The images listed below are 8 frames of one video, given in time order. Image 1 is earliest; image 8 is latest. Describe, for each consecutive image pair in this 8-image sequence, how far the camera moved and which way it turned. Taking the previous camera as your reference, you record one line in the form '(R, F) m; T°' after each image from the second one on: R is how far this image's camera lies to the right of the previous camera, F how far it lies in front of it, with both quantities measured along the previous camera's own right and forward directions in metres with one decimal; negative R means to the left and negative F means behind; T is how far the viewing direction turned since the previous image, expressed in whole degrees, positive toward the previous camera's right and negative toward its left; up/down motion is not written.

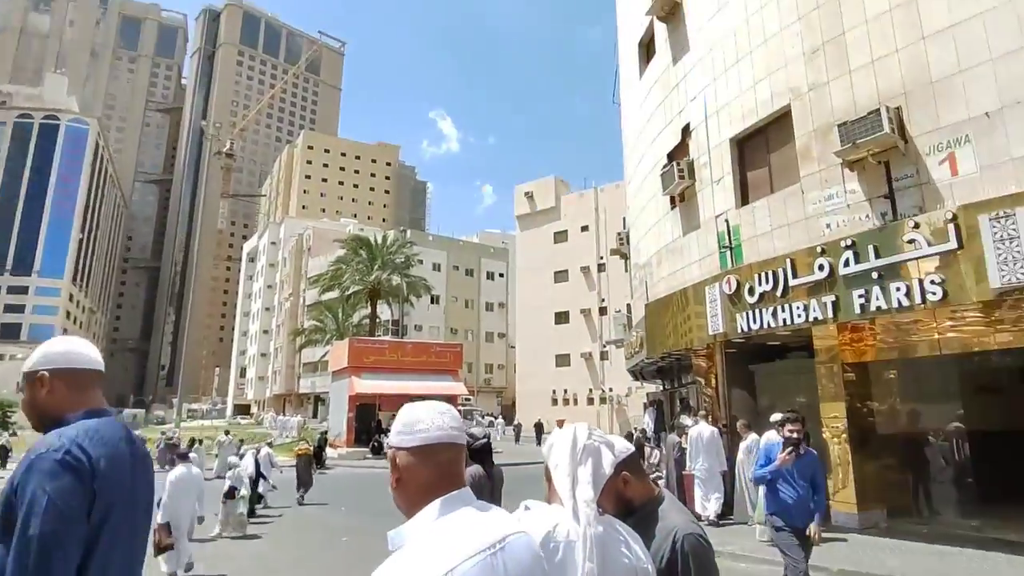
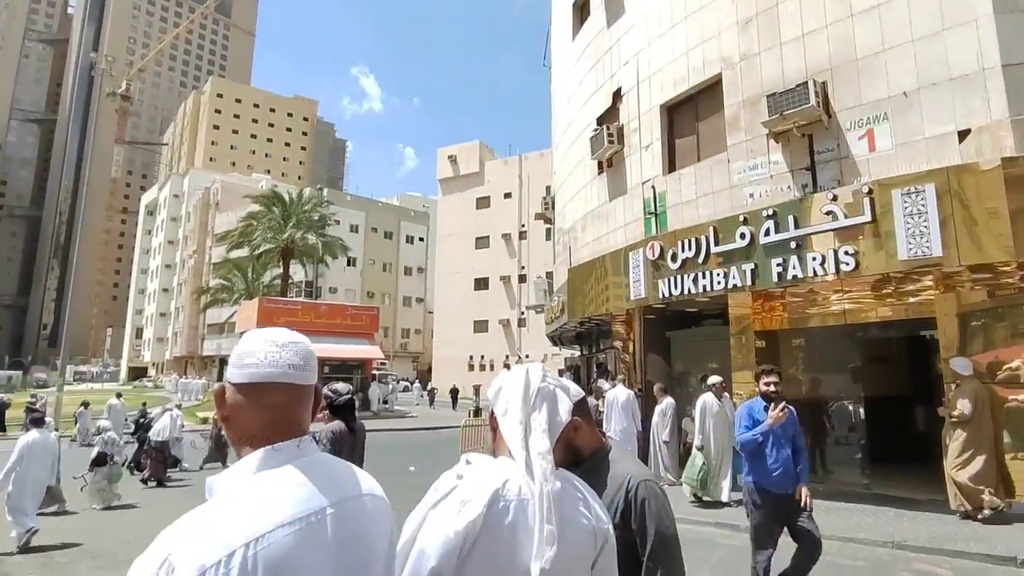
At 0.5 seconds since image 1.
(-0.1, +0.4) m; +7°
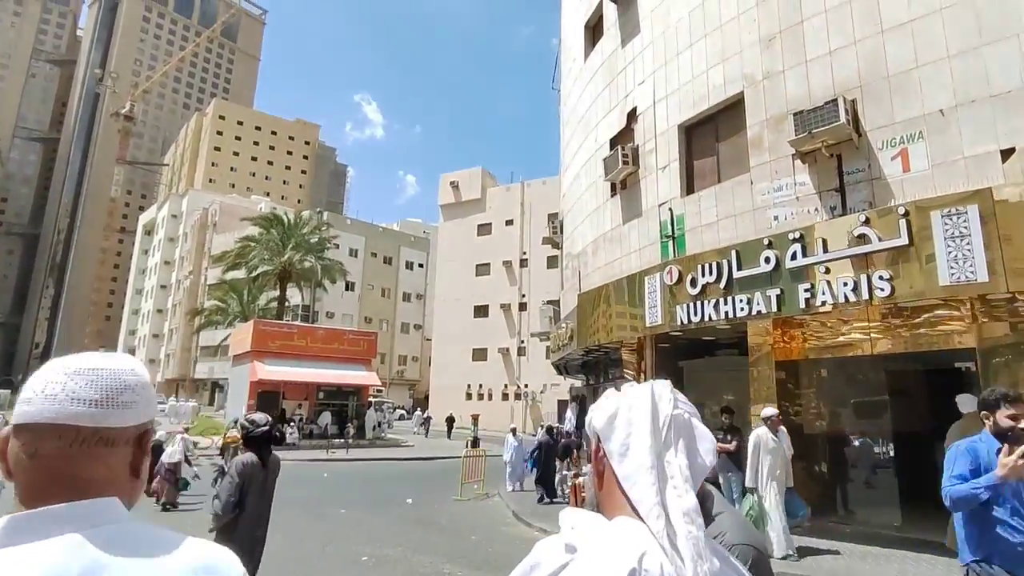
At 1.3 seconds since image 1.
(-0.3, +0.6) m; 0°
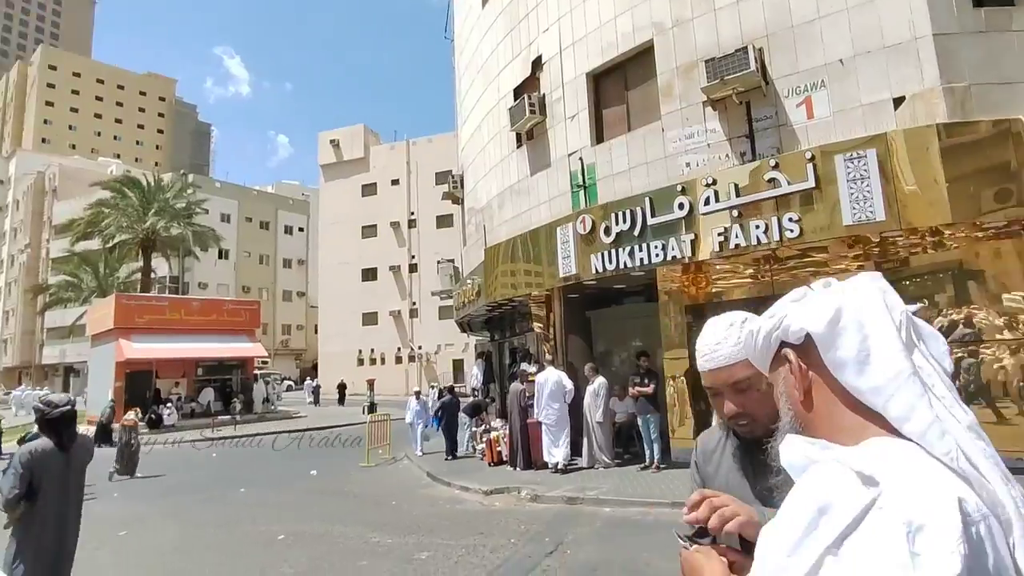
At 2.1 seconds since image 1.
(-0.6, +0.4) m; +11°
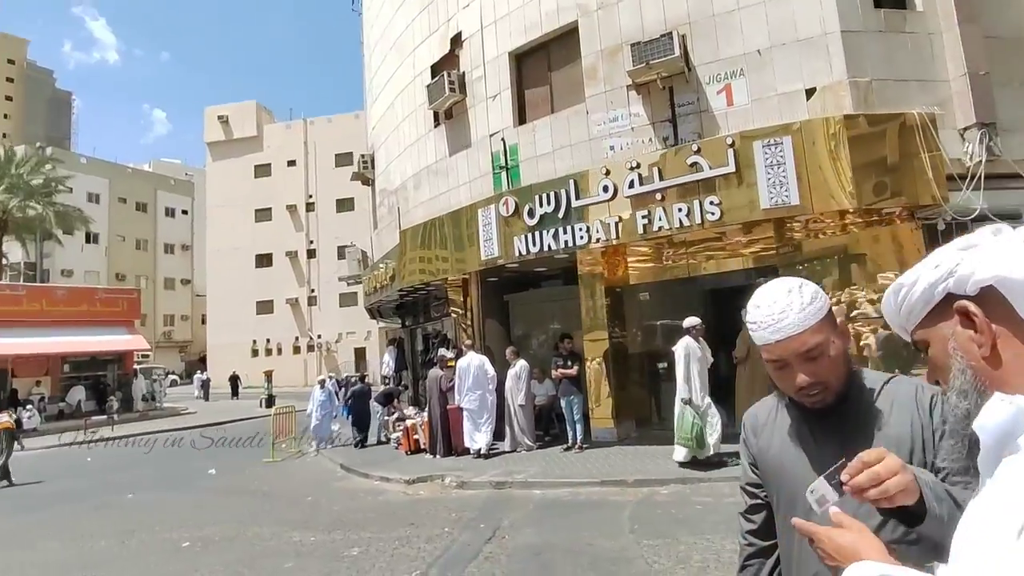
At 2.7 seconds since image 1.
(-0.4, +0.3) m; +9°
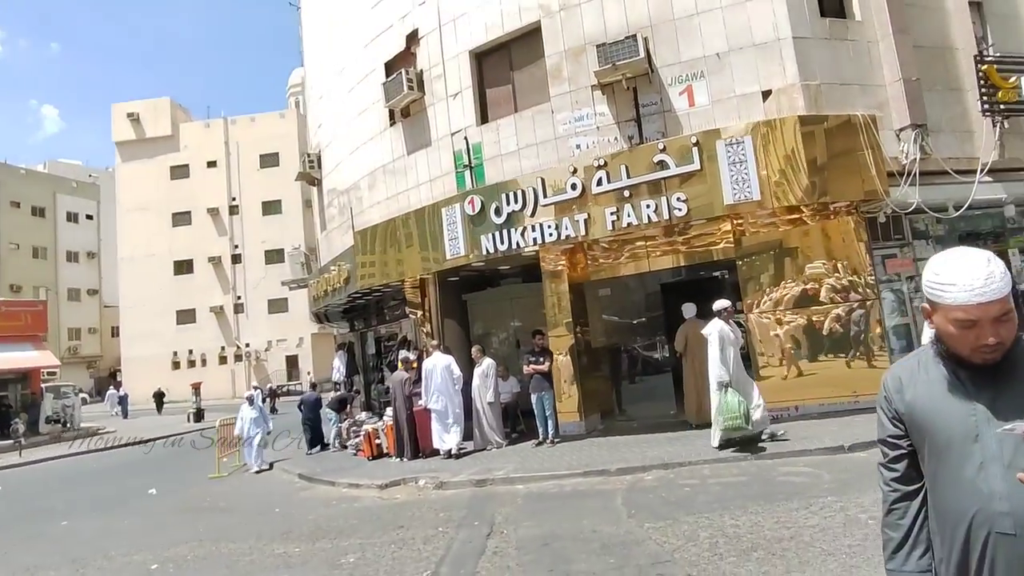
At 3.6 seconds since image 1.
(-0.8, 0.0) m; +7°
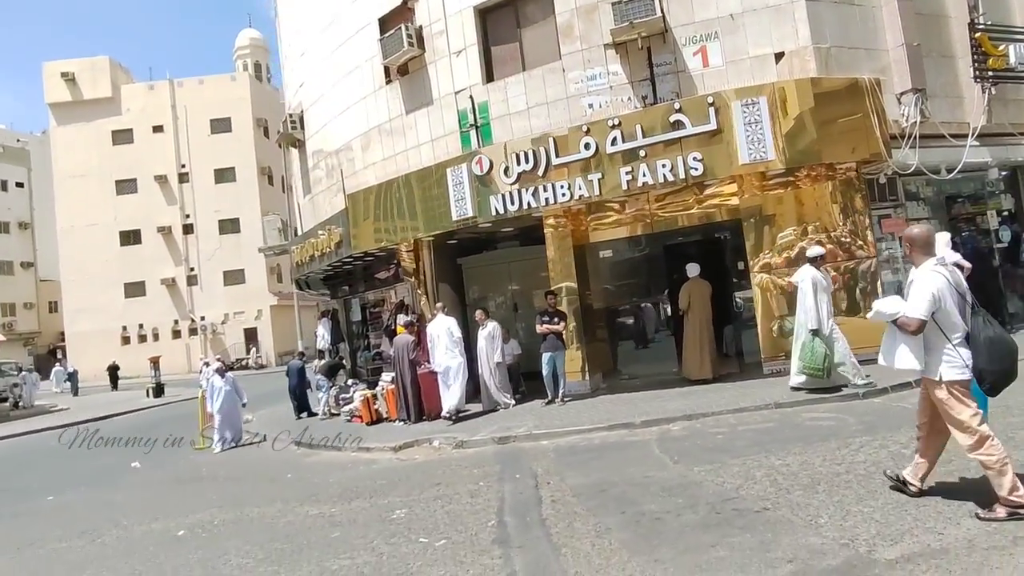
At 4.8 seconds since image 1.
(-1.2, 0.0) m; +5°
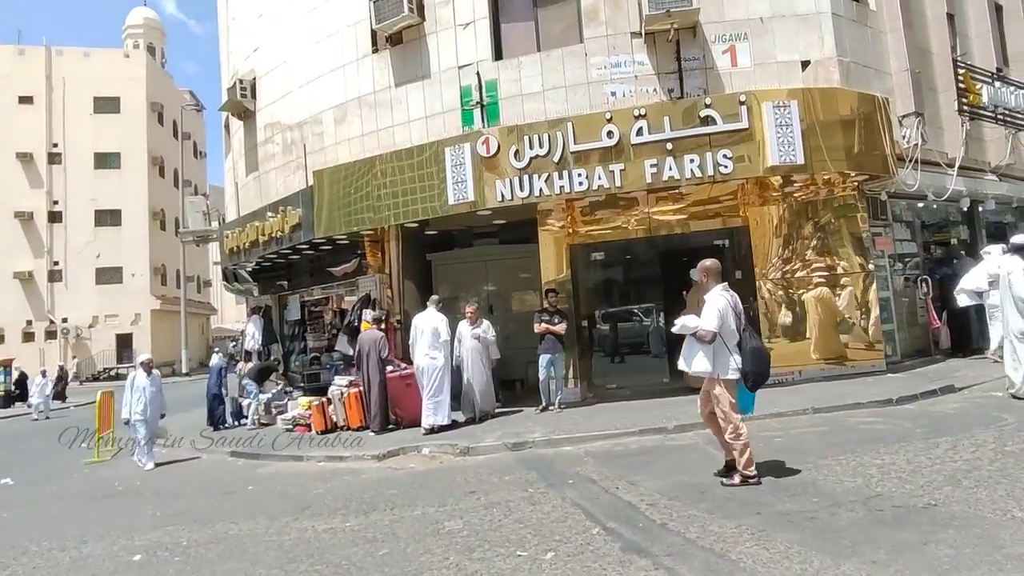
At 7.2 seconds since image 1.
(-2.1, +1.2) m; +11°
